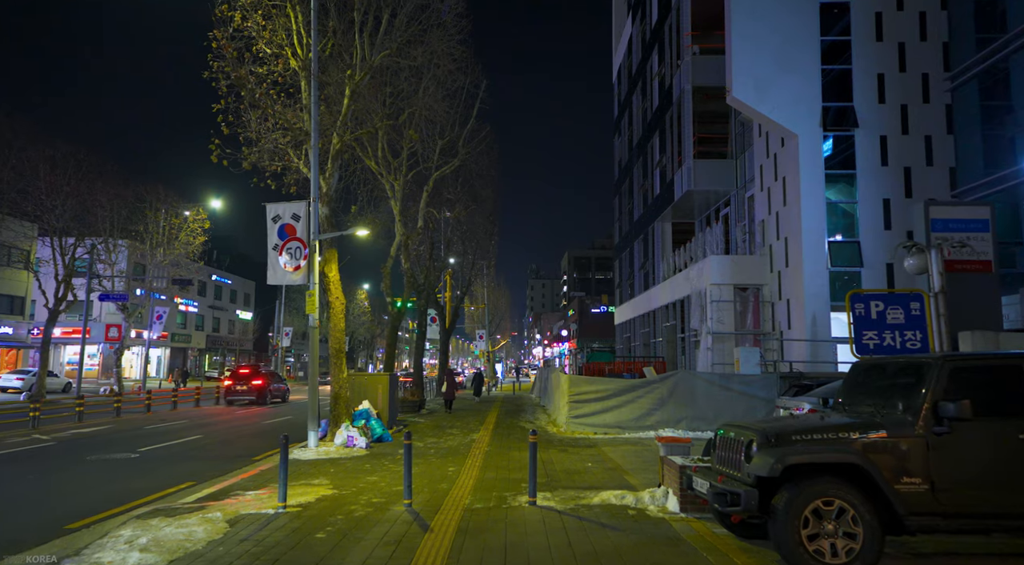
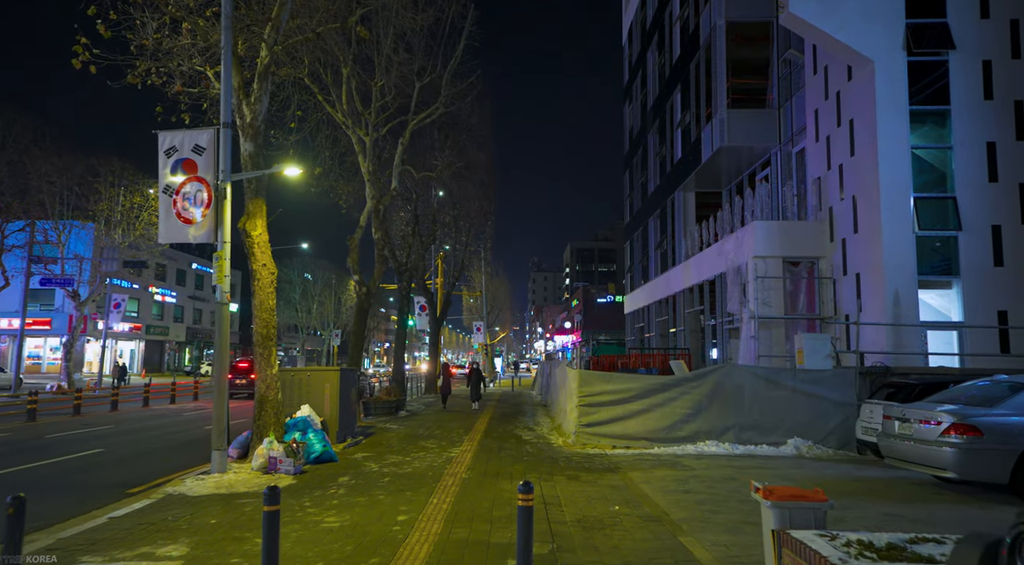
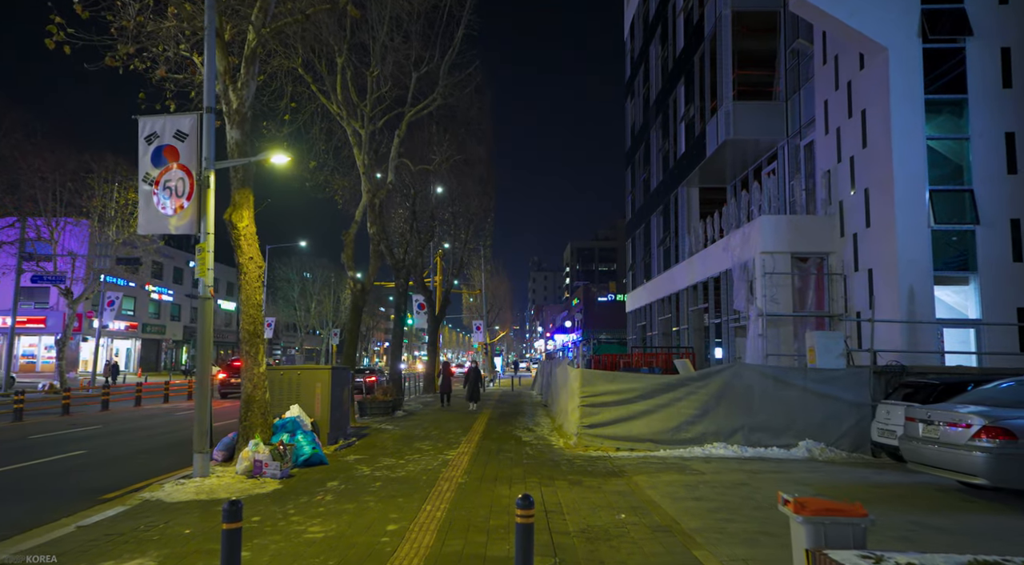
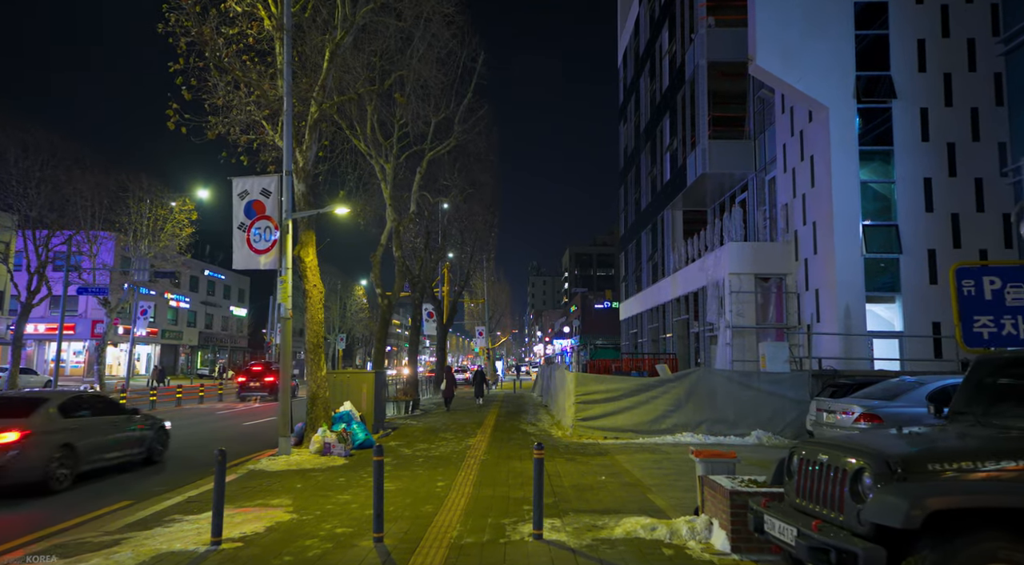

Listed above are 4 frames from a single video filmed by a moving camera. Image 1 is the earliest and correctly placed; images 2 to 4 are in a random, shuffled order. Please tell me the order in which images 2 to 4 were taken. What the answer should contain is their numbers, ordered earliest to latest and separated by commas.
4, 2, 3
